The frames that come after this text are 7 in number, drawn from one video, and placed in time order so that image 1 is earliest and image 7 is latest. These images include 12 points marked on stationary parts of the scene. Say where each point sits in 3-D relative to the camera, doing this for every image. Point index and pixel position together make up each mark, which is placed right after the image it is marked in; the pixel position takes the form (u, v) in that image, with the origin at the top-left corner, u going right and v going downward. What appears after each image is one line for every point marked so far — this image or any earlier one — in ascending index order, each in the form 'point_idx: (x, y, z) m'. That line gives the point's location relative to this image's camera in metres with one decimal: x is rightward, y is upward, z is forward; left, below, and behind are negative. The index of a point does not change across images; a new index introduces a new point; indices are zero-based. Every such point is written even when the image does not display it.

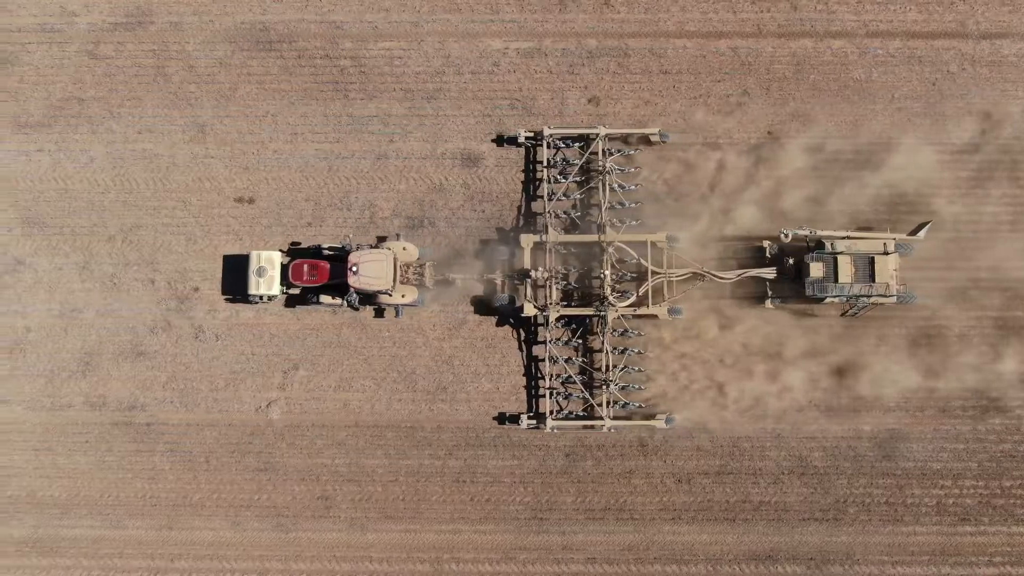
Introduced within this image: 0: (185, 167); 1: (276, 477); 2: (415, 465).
0: (-10.5, +3.9, +18.3) m
1: (-7.3, -5.9, +17.7) m
2: (-3.0, -5.5, +17.6) m
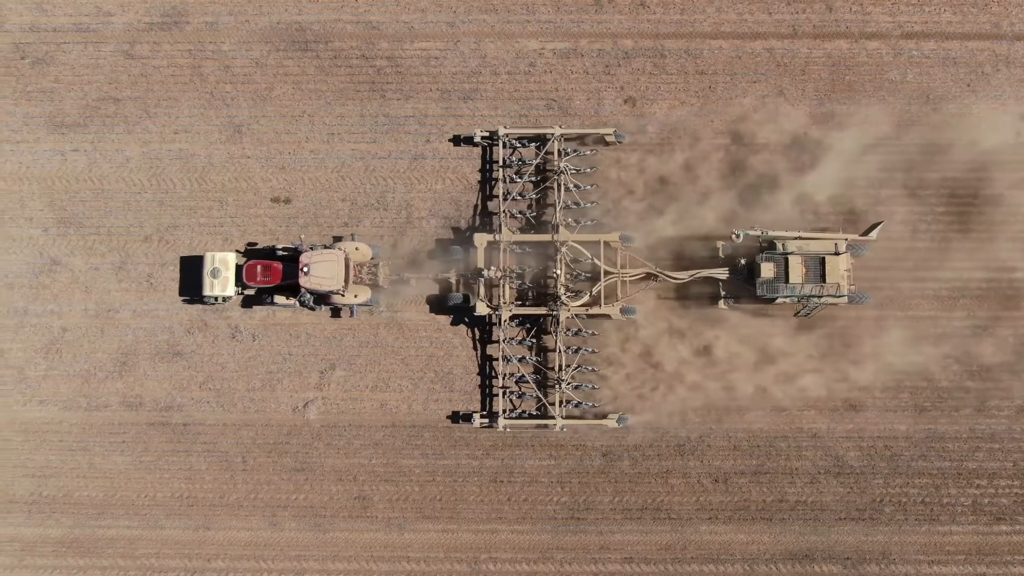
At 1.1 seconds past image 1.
0: (-9.3, +3.9, +18.3) m
1: (-6.2, -5.9, +17.7) m
2: (-1.9, -5.5, +17.6) m
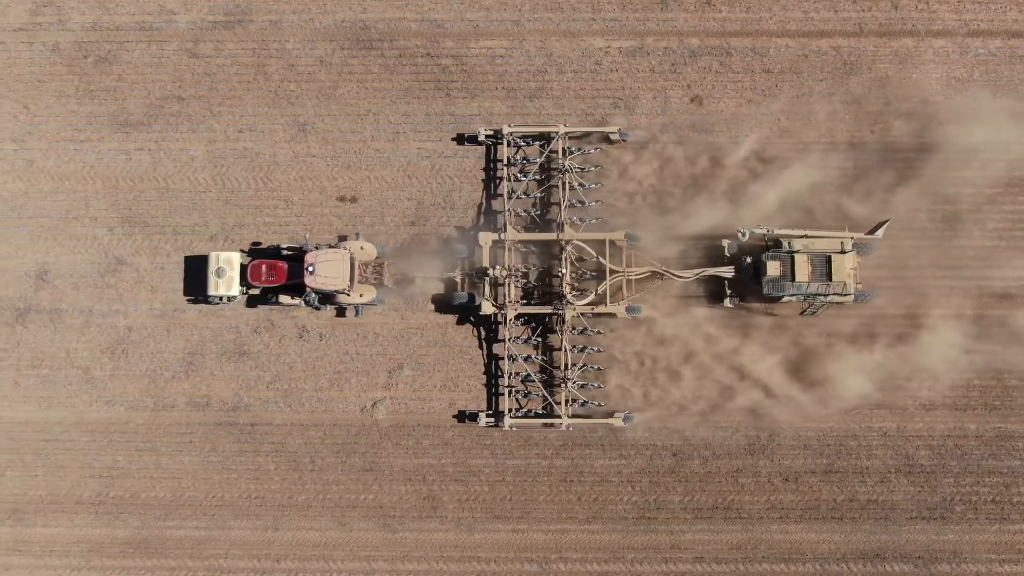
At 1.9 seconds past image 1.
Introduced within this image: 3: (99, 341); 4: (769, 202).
0: (-7.2, +3.9, +18.2) m
1: (-4.0, -5.8, +17.6) m
2: (+0.3, -5.4, +17.6) m
3: (-13.0, -1.7, +18.0) m
4: (+8.2, +2.7, +18.1) m
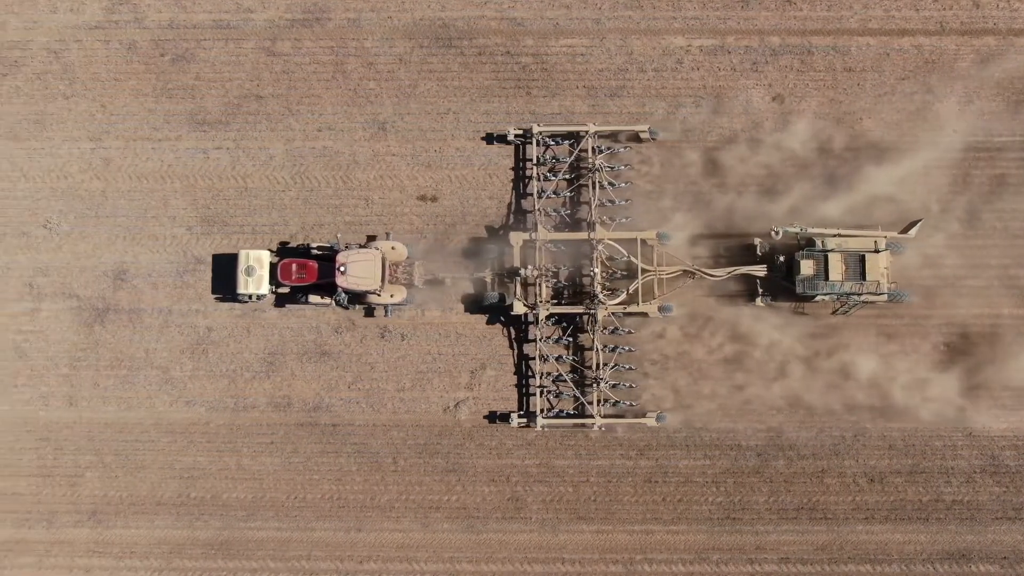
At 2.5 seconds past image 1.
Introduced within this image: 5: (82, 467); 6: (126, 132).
0: (-4.6, +3.9, +18.1) m
1: (-1.4, -5.8, +17.5) m
2: (+2.9, -5.4, +17.5) m
3: (-10.5, -1.7, +17.9) m
4: (+10.8, +2.7, +18.0) m
5: (-13.4, -5.6, +17.8) m
6: (-12.3, +5.0, +18.3) m
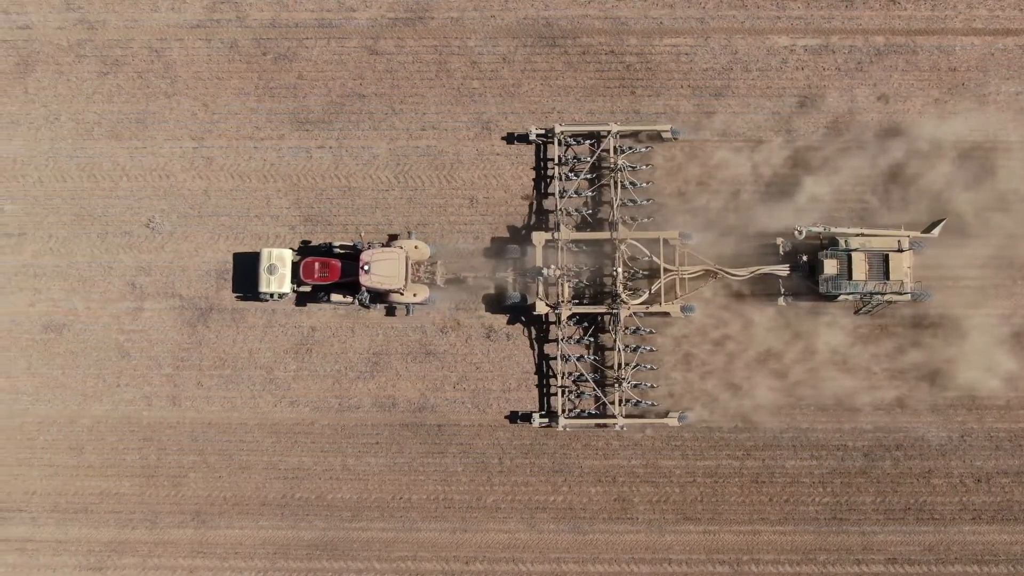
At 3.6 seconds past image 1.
0: (-1.3, +3.9, +18.0) m
1: (+1.8, -5.8, +17.5) m
2: (+6.2, -5.5, +17.5) m
3: (-7.2, -1.7, +17.8) m
4: (+14.1, +2.7, +17.9) m
5: (-10.2, -5.6, +17.7) m
6: (-9.1, +5.0, +18.2) m
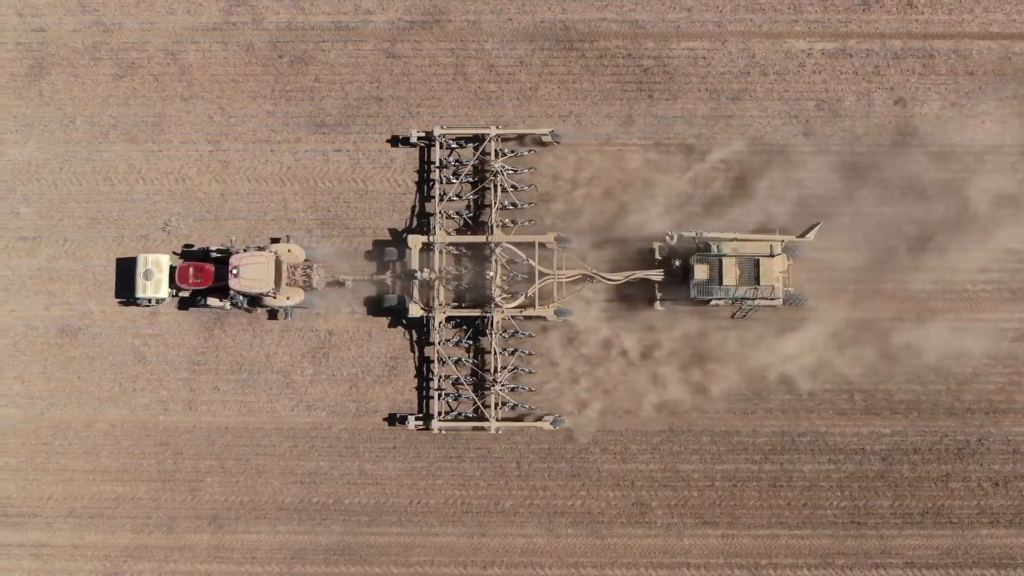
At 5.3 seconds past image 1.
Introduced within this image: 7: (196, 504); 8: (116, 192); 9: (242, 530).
0: (-0.7, +3.8, +18.0) m
1: (+2.4, -6.0, +17.5) m
2: (+6.7, -5.6, +17.5) m
3: (-6.6, -1.8, +17.7) m
4: (+14.6, +2.6, +18.0) m
5: (-9.6, -5.7, +17.6) m
6: (-8.5, +4.9, +18.1) m
7: (-9.8, -6.7, +17.6) m
8: (-12.7, +3.1, +18.2) m
9: (-8.3, -7.5, +17.5) m
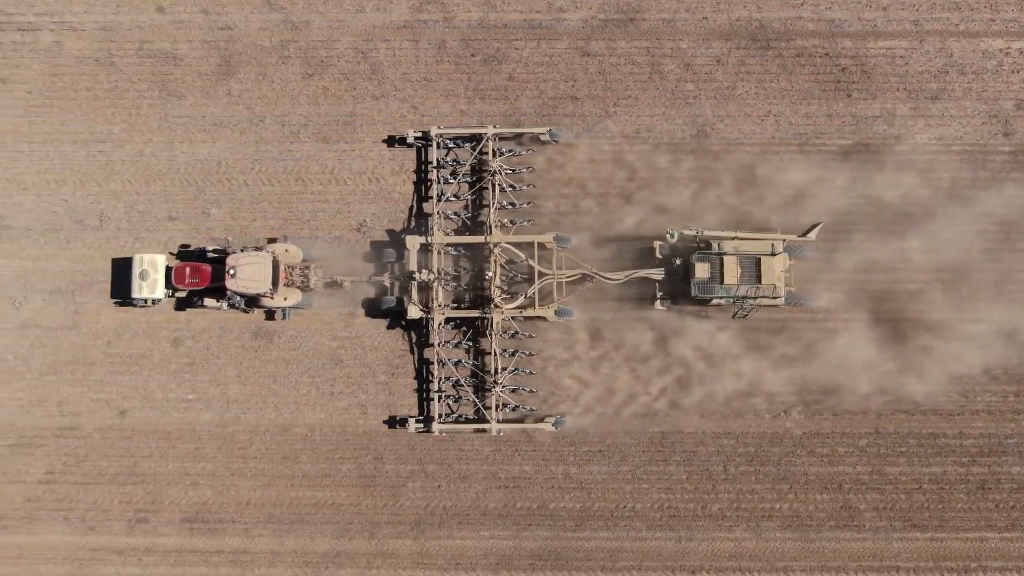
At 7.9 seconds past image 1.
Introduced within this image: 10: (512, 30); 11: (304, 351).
0: (+5.5, +3.8, +17.8) m
1: (+8.7, -6.0, +17.3) m
2: (+13.0, -5.6, +17.3) m
3: (-0.3, -1.9, +17.5) m
4: (+20.9, +2.6, +17.9) m
5: (-3.3, -5.8, +17.4) m
6: (-2.2, +4.8, +17.9) m
7: (-3.5, -6.7, +17.3) m
8: (-6.4, +3.0, +17.9) m
9: (-2.0, -7.5, +17.3) m
10: (0.0, +8.2, +18.0) m
11: (-6.5, -1.9, +17.6) m
